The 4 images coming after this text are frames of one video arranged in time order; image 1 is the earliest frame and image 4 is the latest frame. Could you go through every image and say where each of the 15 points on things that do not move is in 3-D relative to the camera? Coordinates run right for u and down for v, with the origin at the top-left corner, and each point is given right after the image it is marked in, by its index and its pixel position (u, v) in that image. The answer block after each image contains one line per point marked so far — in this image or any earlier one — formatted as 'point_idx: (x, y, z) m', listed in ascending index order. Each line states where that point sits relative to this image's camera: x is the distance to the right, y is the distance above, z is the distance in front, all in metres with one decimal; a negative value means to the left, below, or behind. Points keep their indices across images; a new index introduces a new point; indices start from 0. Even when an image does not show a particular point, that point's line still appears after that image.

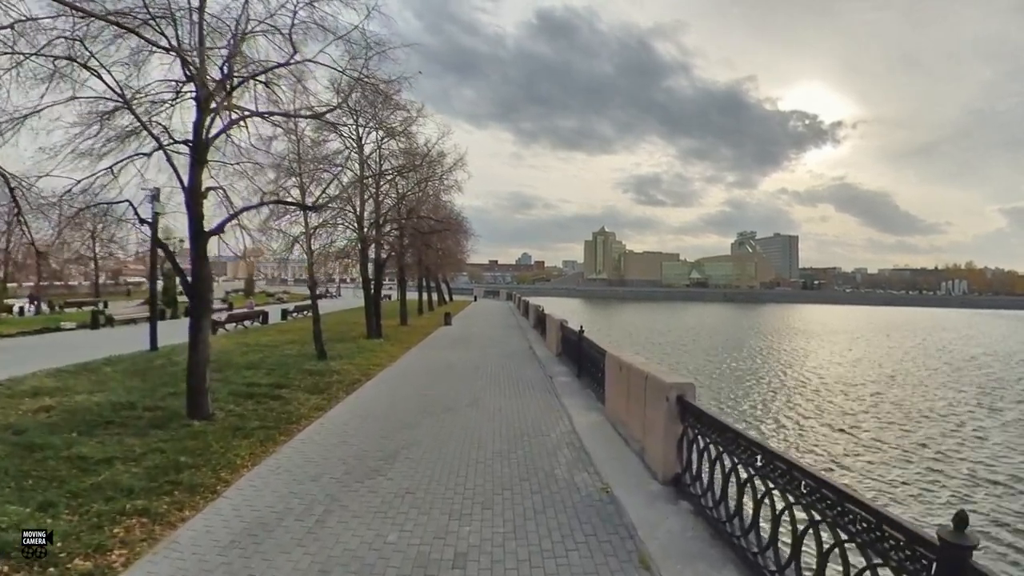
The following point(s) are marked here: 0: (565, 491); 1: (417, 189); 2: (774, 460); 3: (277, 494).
0: (+0.4, -1.6, +4.3) m
1: (-3.0, +3.2, +16.8) m
2: (+1.5, -1.0, +3.1) m
3: (-1.9, -1.7, +4.3) m
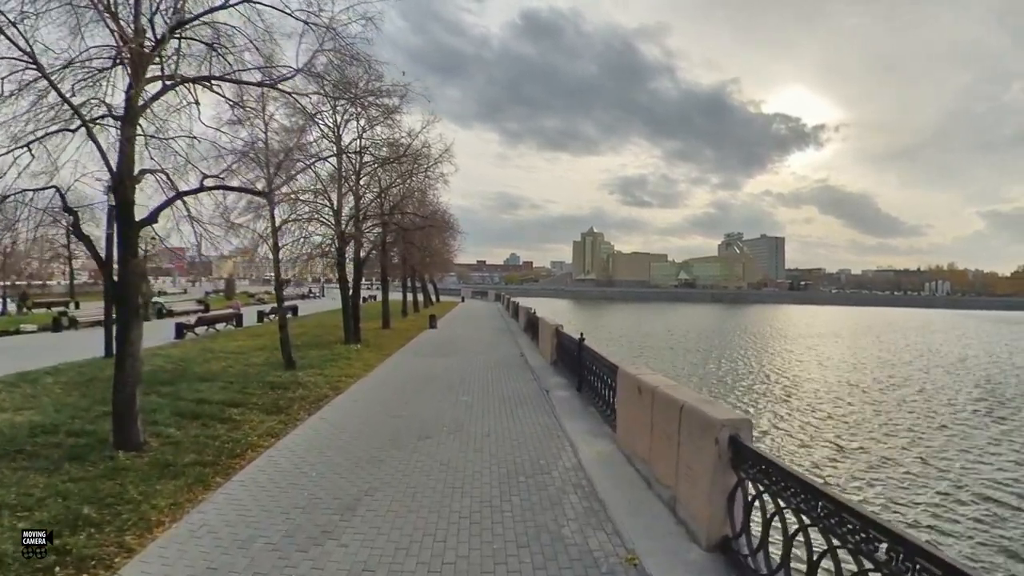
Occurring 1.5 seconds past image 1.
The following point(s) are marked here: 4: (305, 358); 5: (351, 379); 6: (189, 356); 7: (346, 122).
0: (+0.4, -1.7, +3.2) m
1: (-3.3, +3.1, +15.7) m
2: (+1.5, -1.0, +2.1) m
3: (-1.9, -1.7, +3.2) m
4: (-4.3, -1.5, +11.1) m
5: (-2.6, -1.5, +8.6) m
6: (-7.5, -1.6, +12.3) m
7: (-4.4, +4.4, +14.0) m
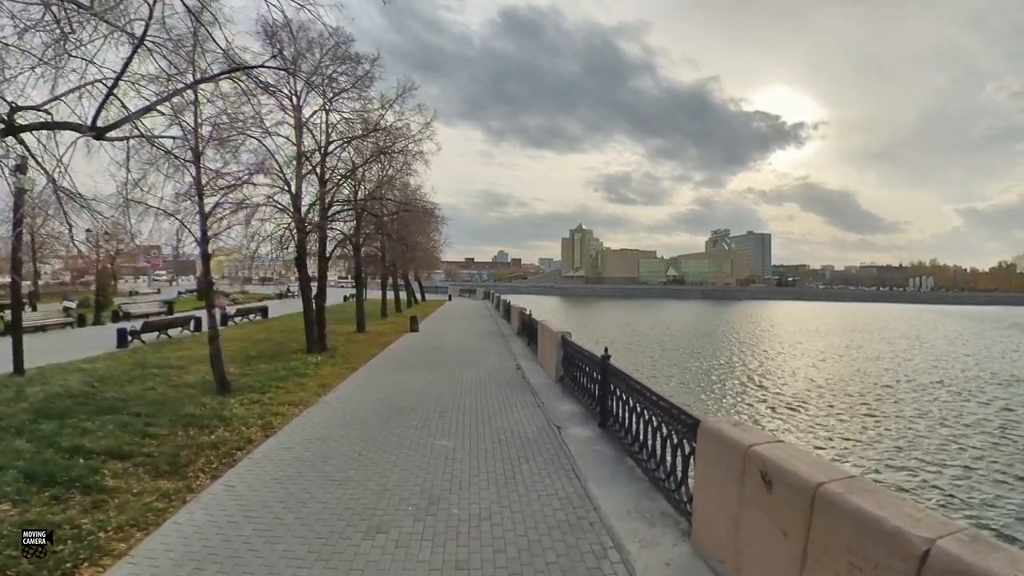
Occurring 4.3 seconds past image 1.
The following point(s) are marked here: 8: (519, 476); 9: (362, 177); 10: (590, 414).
0: (+0.5, -1.7, +1.1) m
1: (-3.5, +3.1, +13.5) m
2: (+1.6, -1.0, 0.0) m
3: (-1.8, -1.7, +1.1) m
4: (-4.4, -1.5, +8.9) m
5: (-2.6, -1.5, +6.5) m
6: (-7.6, -1.6, +10.1) m
7: (-4.6, +4.4, +11.8) m
8: (+0.1, -1.5, +4.4) m
9: (-3.9, +2.9, +14.0) m
10: (+0.9, -1.4, +6.1) m
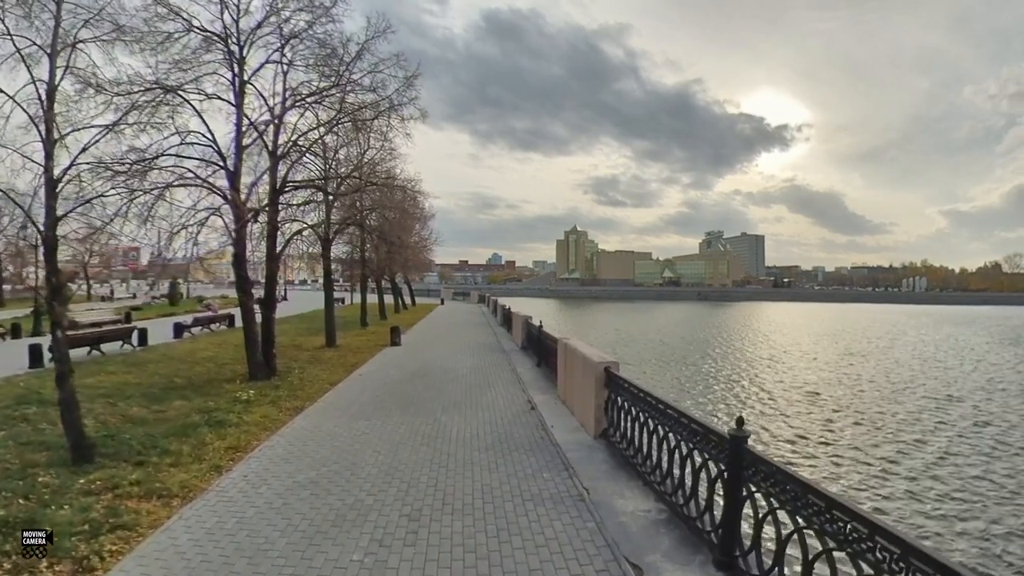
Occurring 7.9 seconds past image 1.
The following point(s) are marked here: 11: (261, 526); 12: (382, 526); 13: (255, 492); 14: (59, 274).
0: (+0.7, -1.7, -1.6) m
1: (-3.4, +3.0, +10.8) m
2: (+1.9, -1.1, -2.7) m
3: (-1.6, -1.8, -1.6) m
4: (-4.3, -1.6, +6.1) m
5: (-2.4, -1.6, +3.8) m
6: (-7.5, -1.7, +7.3) m
7: (-4.5, +4.3, +9.1) m
8: (+0.3, -1.6, +1.7) m
9: (-3.9, +2.8, +11.3) m
10: (+1.1, -1.5, +3.4) m
11: (-1.6, -1.6, +3.5) m
12: (-0.8, -1.6, +3.6) m
13: (-1.9, -1.5, +4.1) m
14: (-4.4, +0.1, +5.4) m
